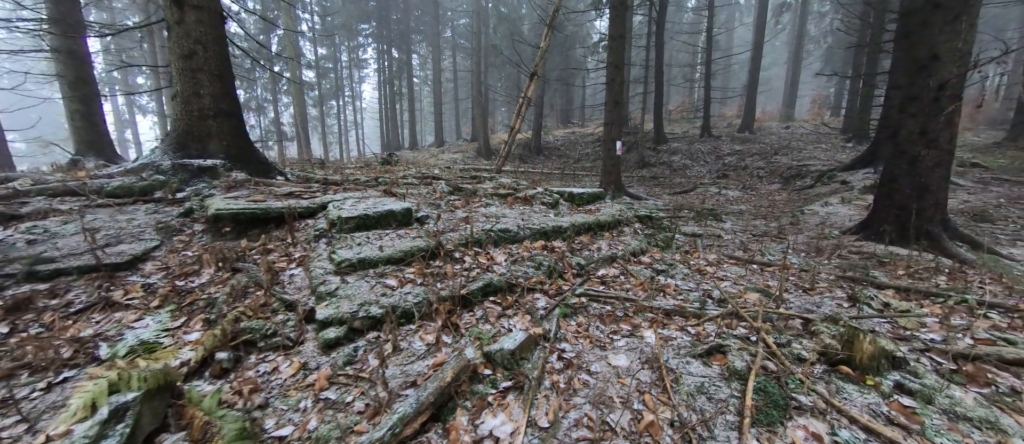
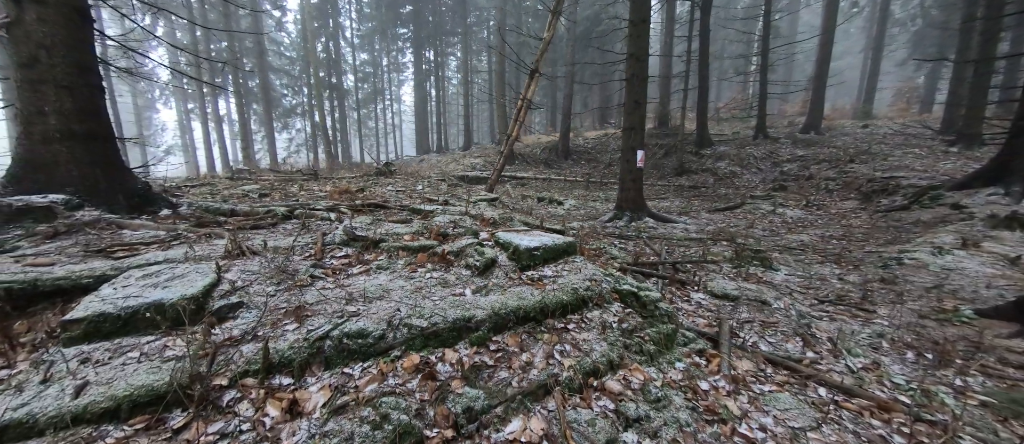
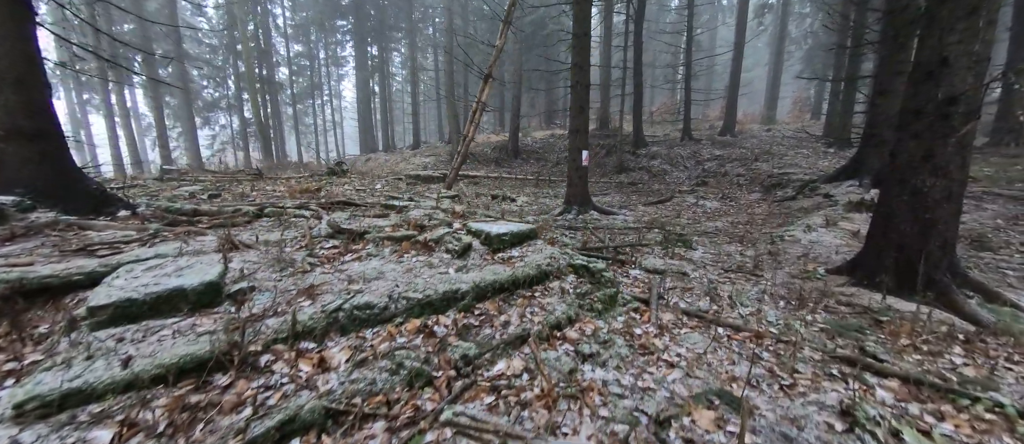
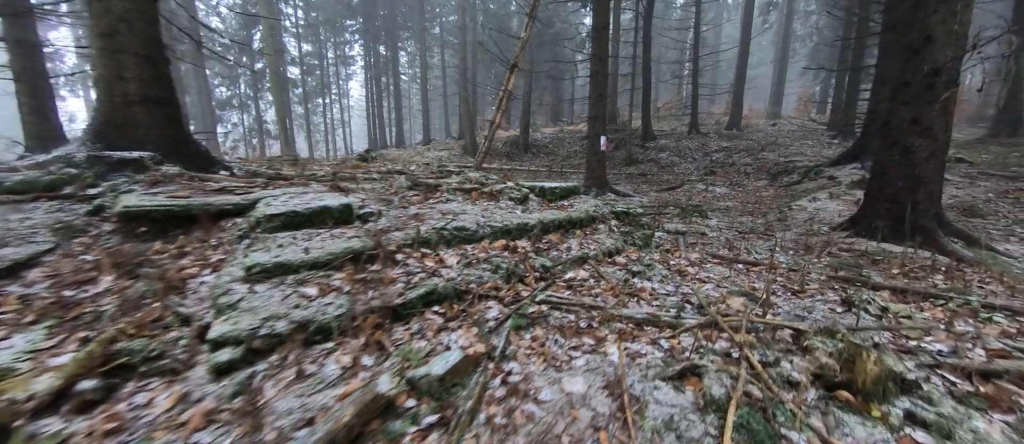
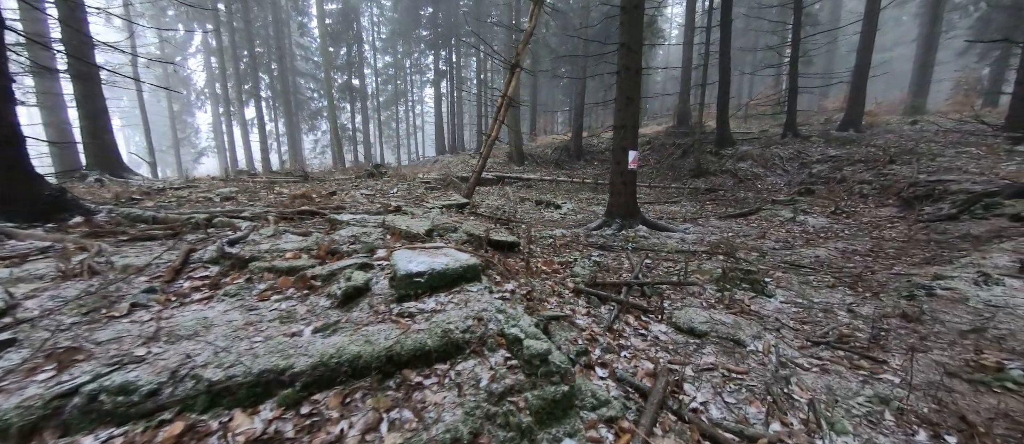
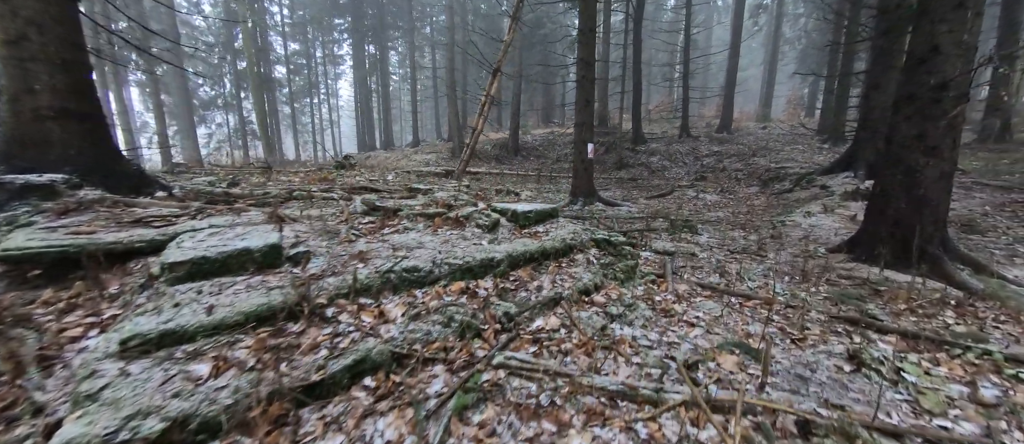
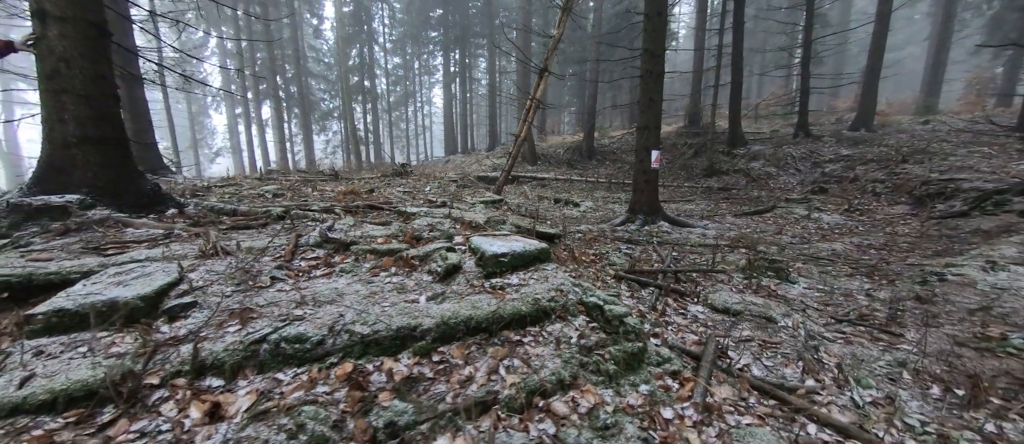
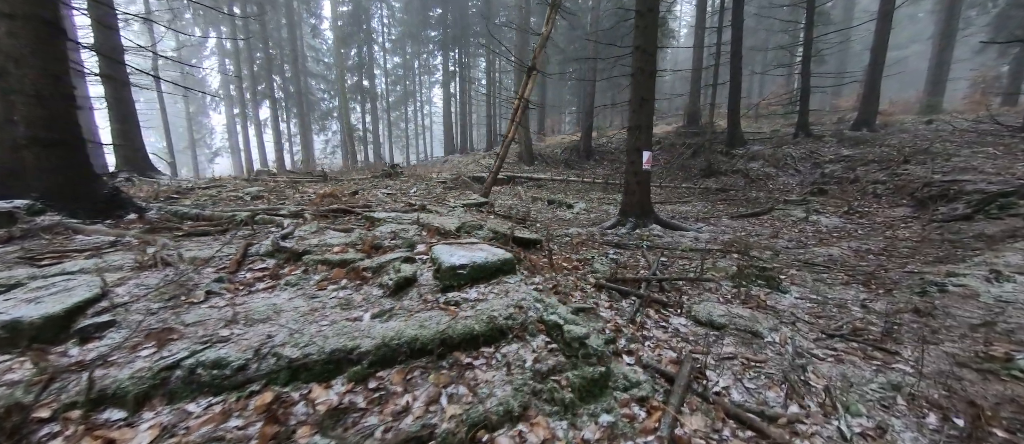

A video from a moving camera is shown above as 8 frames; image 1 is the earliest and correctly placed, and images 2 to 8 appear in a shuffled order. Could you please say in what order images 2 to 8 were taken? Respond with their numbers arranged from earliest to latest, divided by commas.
4, 6, 3, 2, 7, 8, 5
